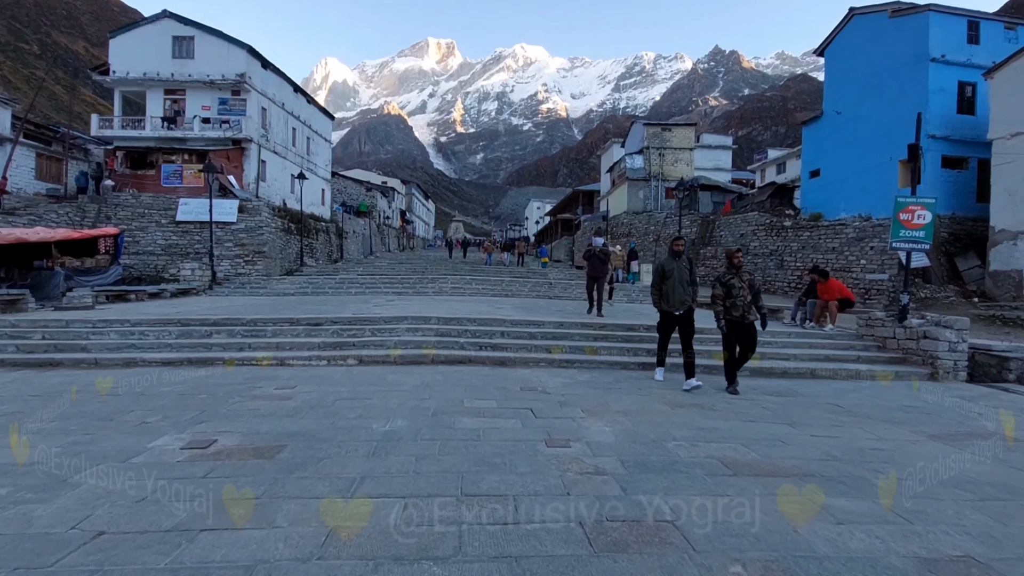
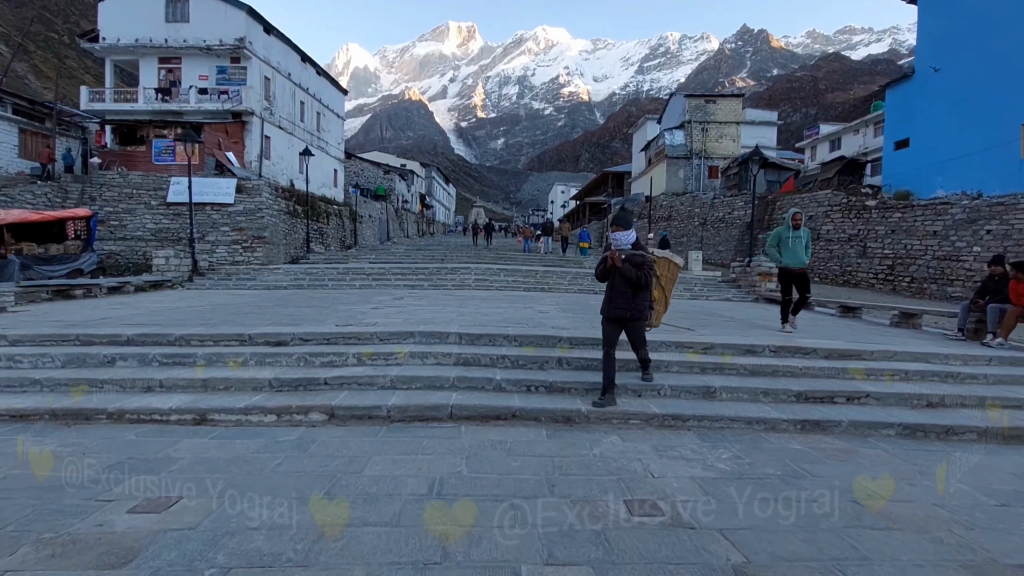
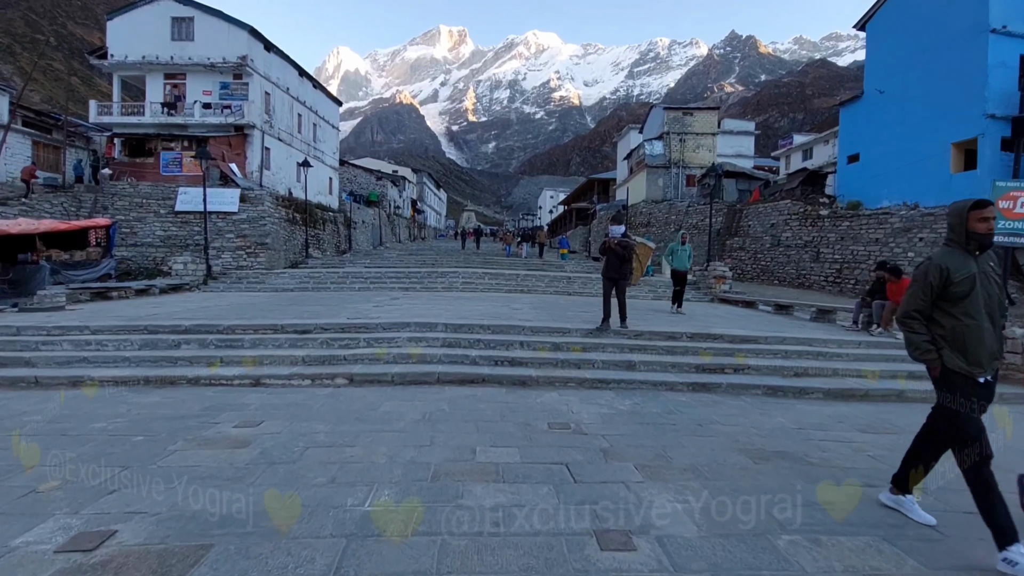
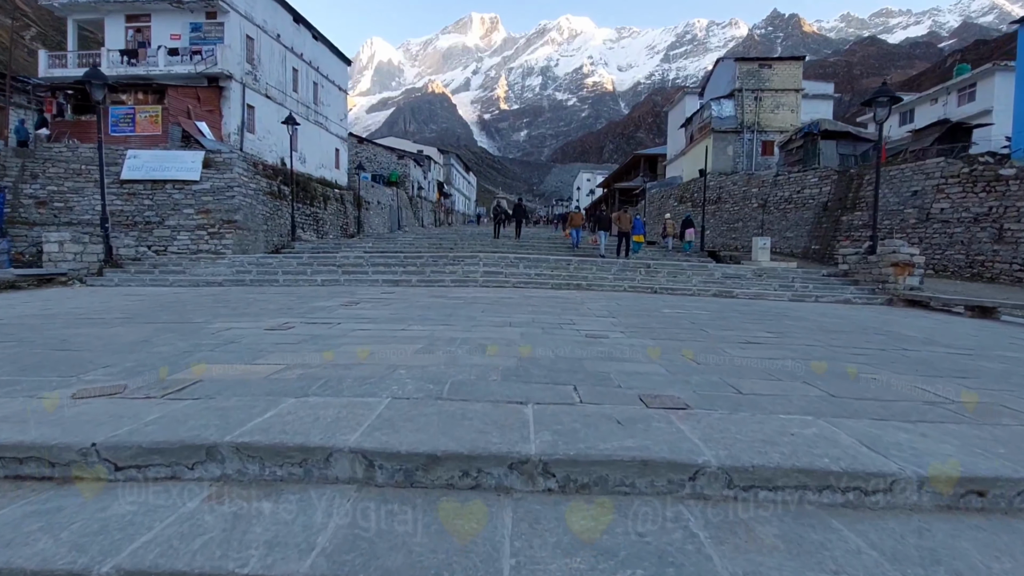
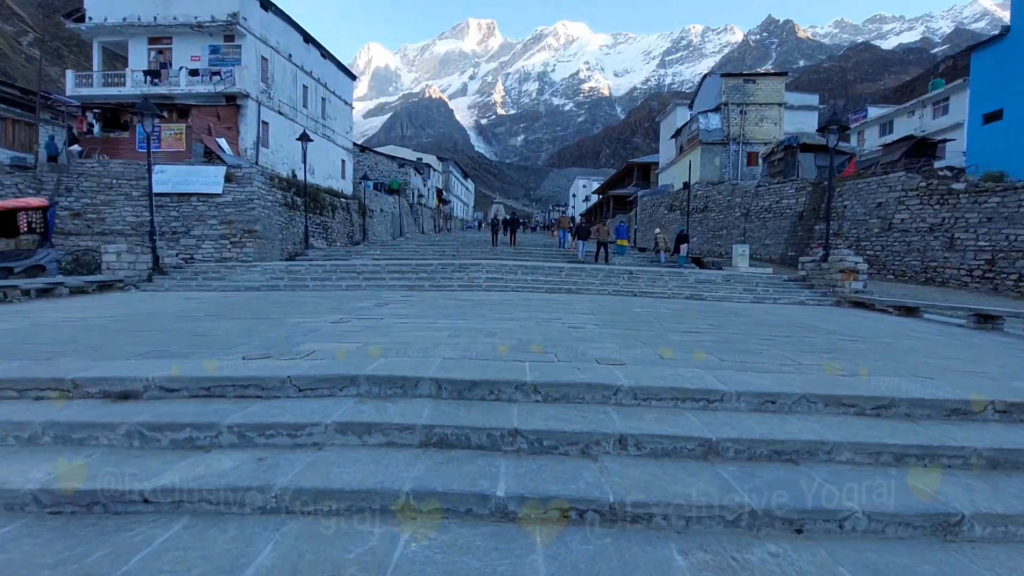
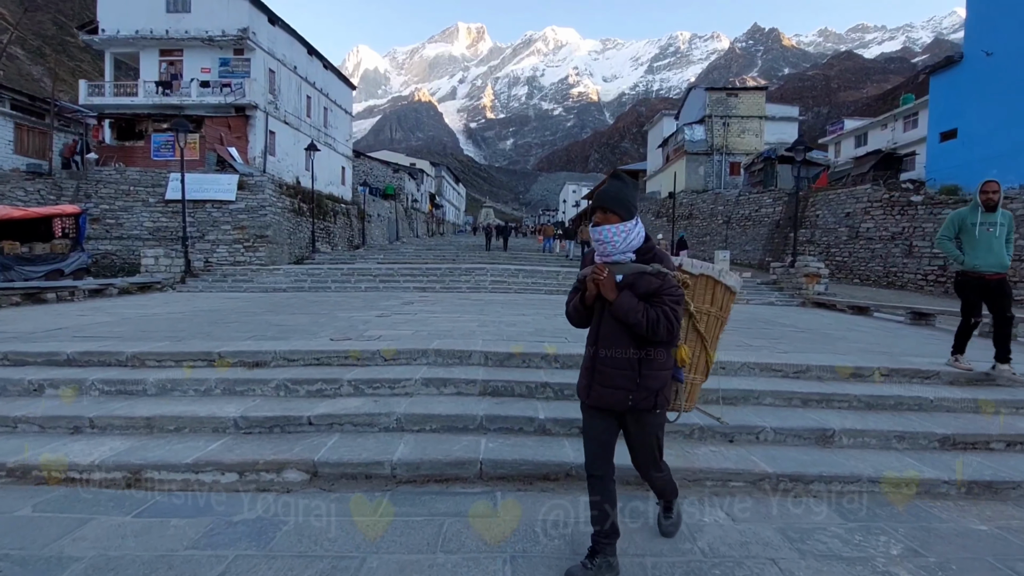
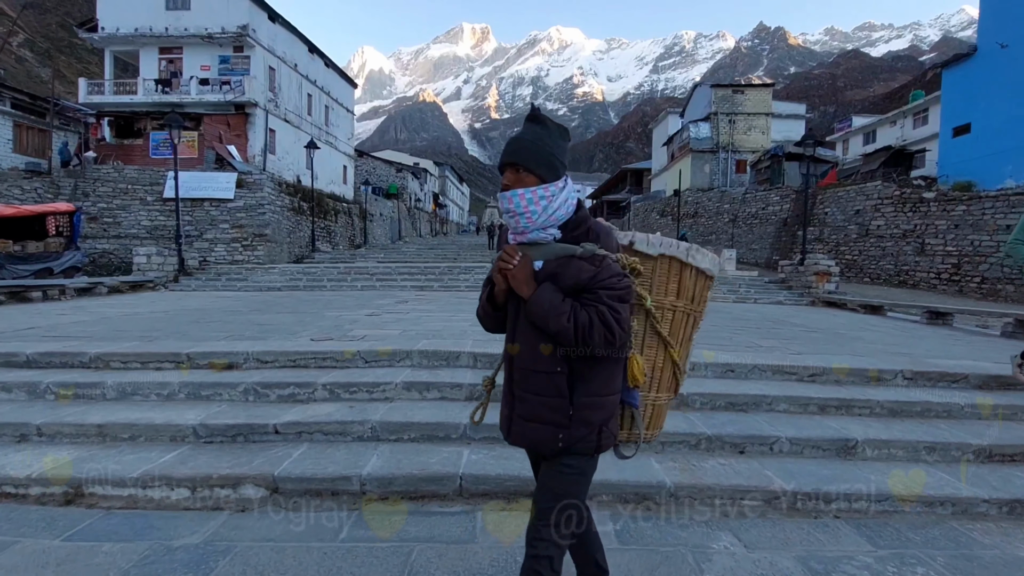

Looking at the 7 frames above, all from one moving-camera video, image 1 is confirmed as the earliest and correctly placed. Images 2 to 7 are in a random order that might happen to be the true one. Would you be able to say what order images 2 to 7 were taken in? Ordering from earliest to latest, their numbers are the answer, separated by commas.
3, 2, 6, 7, 5, 4
